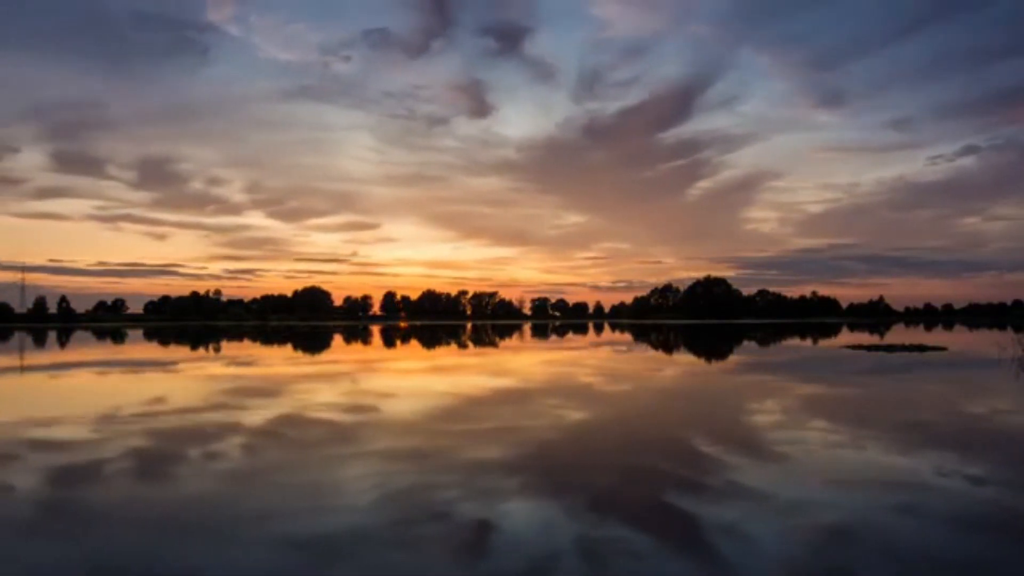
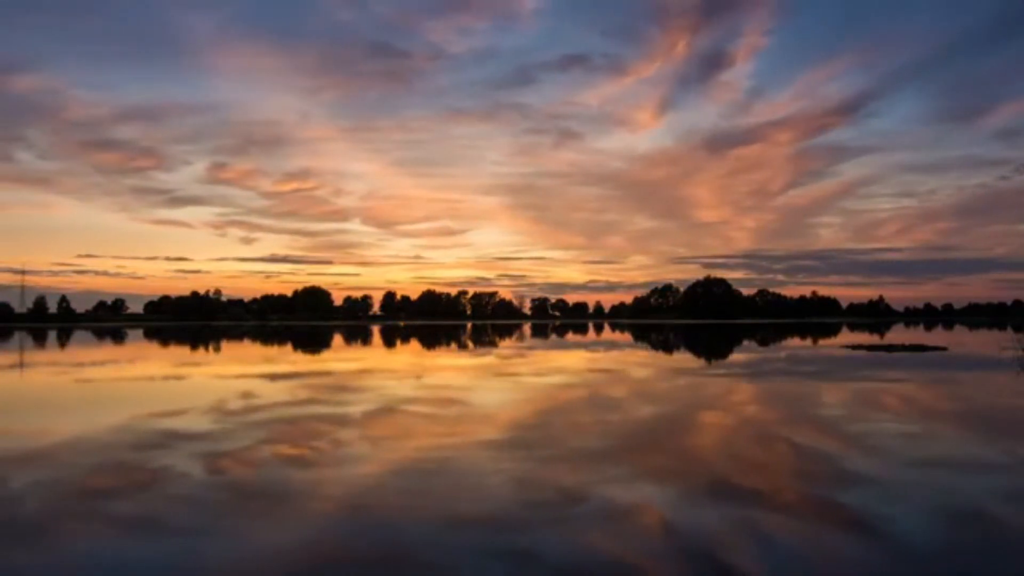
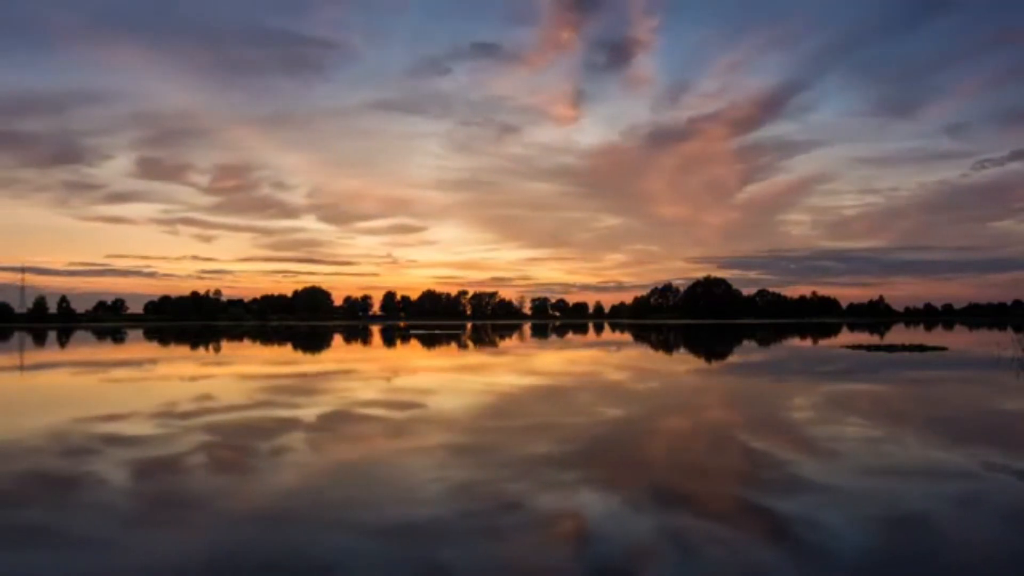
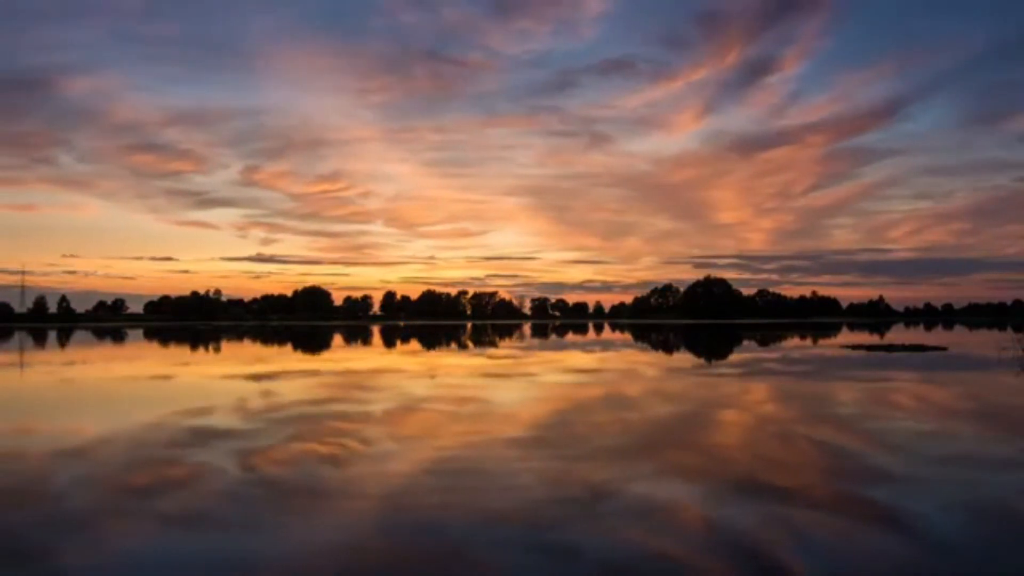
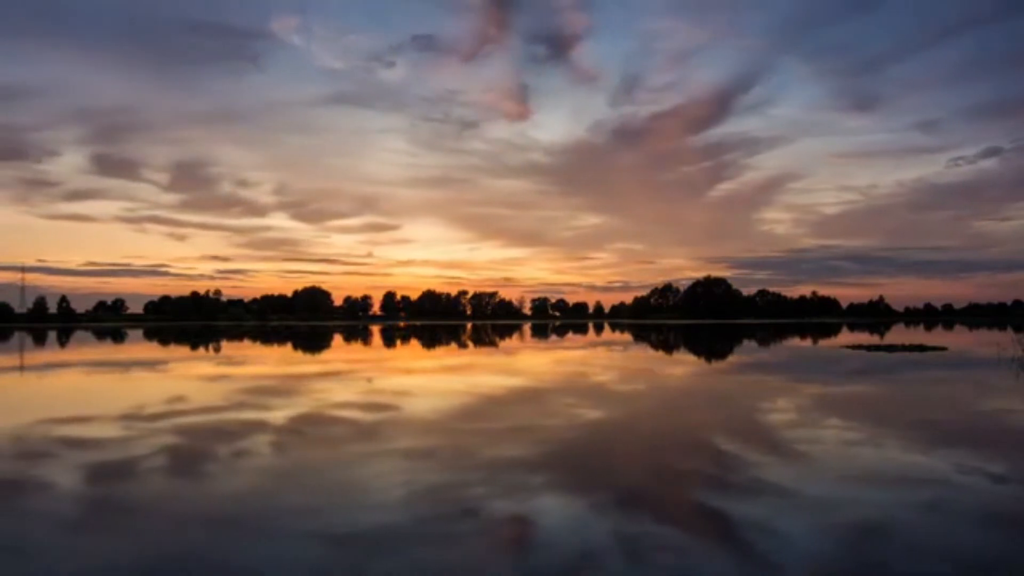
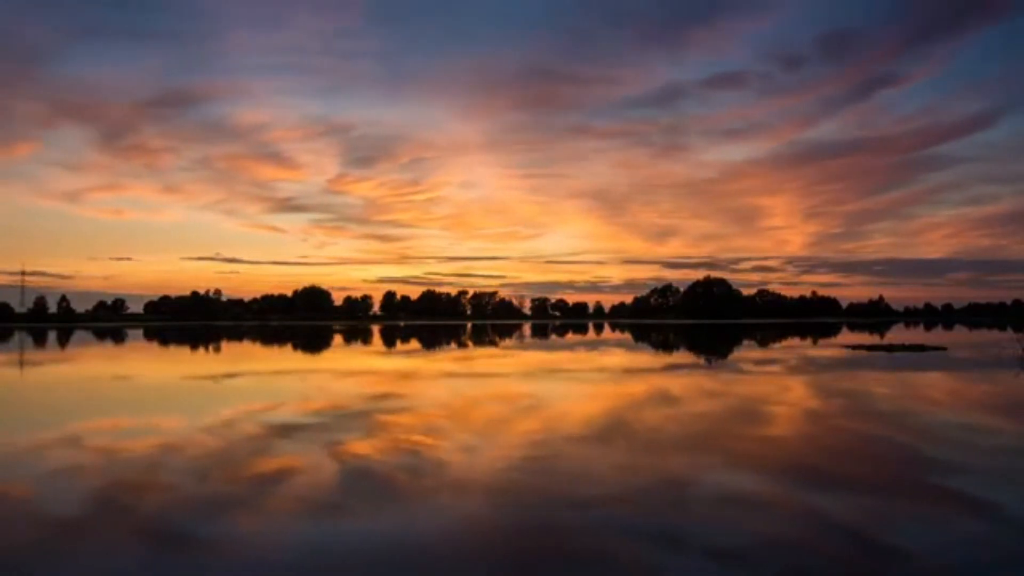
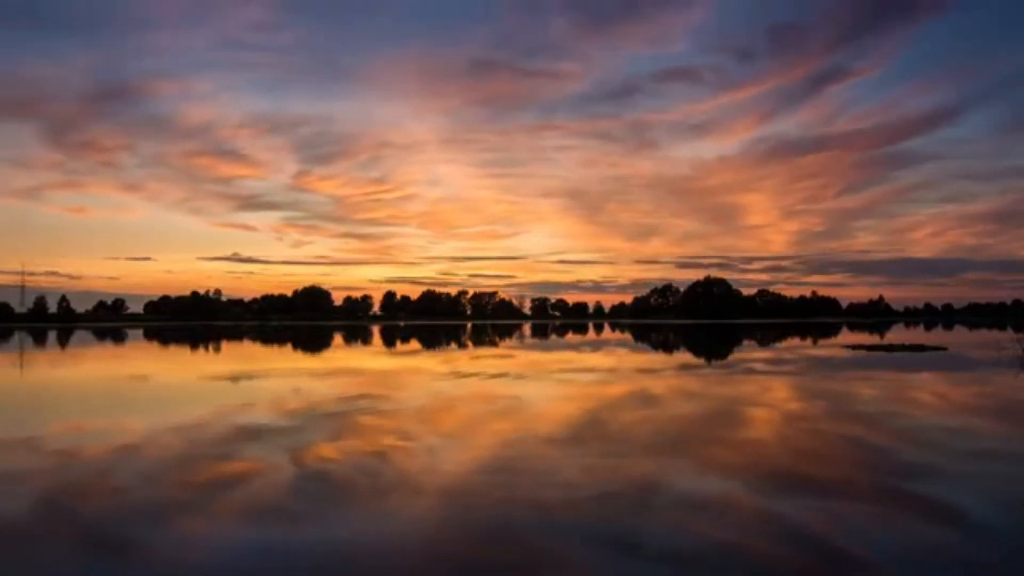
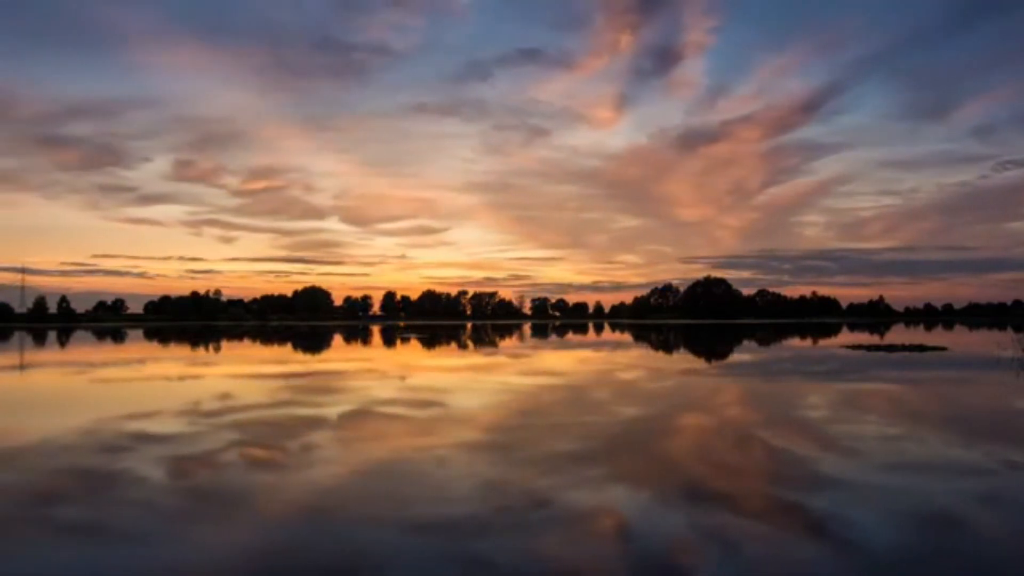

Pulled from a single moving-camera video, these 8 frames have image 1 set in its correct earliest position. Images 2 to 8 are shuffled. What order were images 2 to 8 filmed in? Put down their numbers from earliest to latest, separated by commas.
5, 3, 8, 2, 4, 7, 6
